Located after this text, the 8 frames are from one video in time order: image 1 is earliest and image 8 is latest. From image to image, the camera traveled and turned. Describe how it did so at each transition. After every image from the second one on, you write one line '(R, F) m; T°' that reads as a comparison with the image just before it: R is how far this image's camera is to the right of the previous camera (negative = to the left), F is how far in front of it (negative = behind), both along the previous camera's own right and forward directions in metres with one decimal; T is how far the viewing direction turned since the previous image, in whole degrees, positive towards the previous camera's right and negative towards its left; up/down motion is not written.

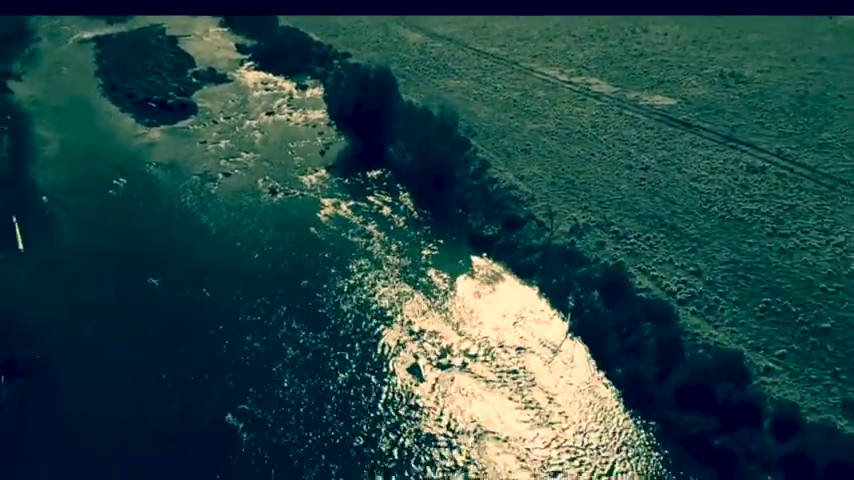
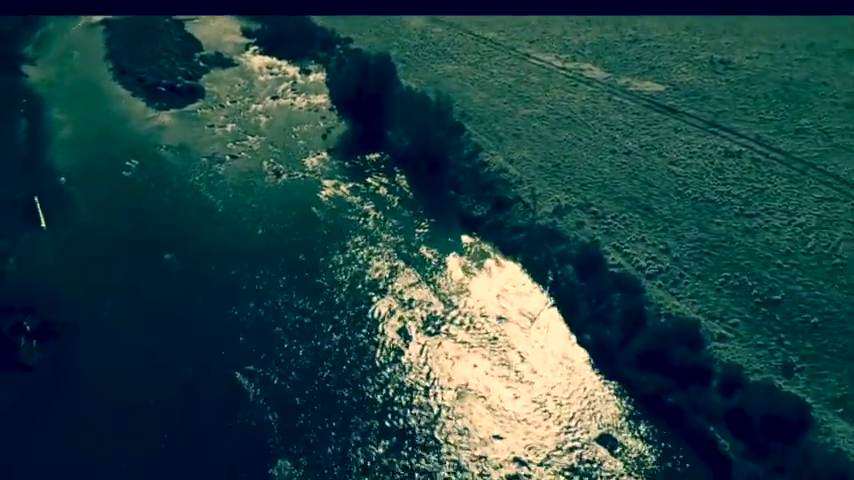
(+0.6, -2.3) m; 0°
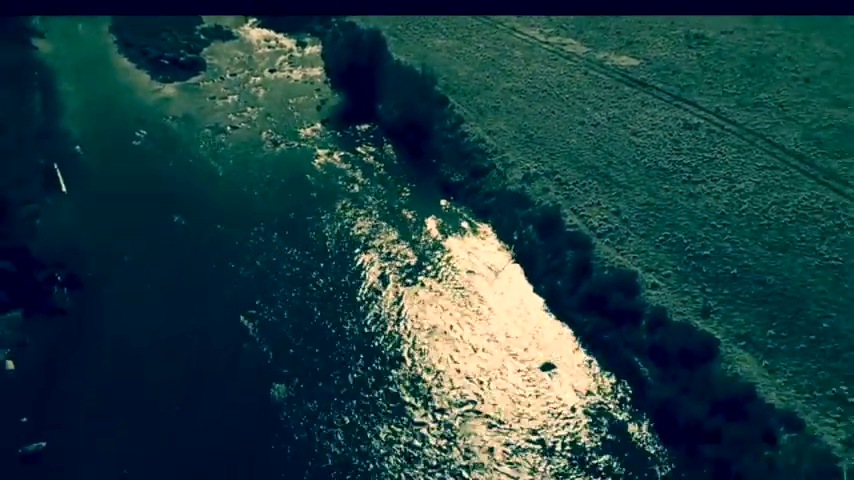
(+0.9, -3.8) m; 0°
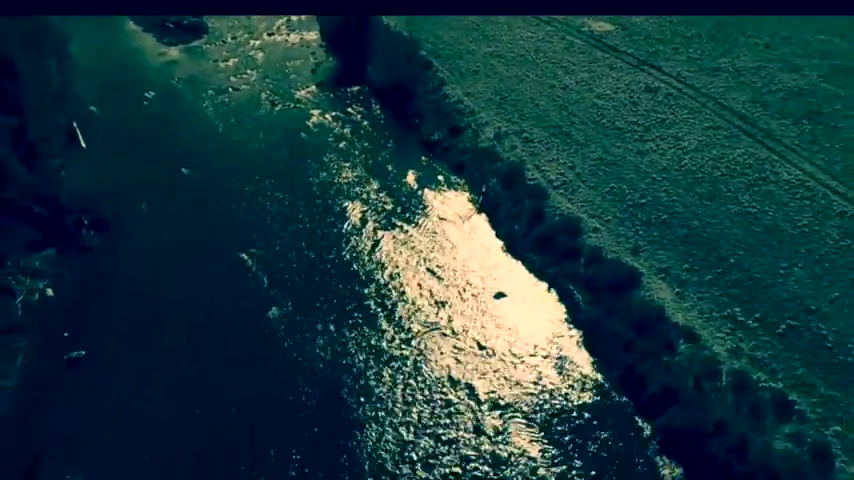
(+1.3, -4.6) m; 0°
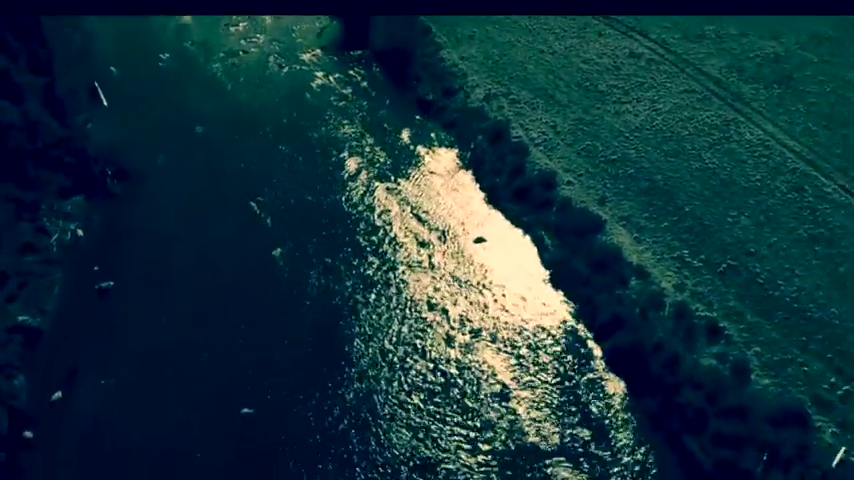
(+1.1, -3.5) m; -1°
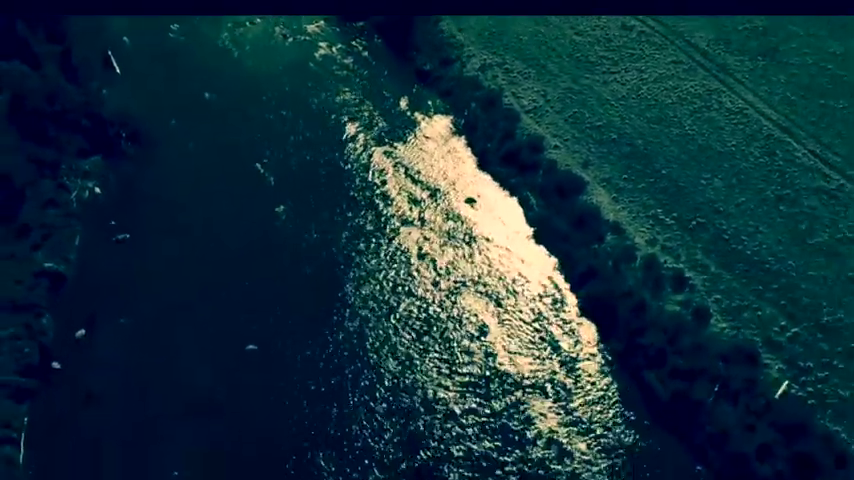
(+0.7, -2.3) m; -1°
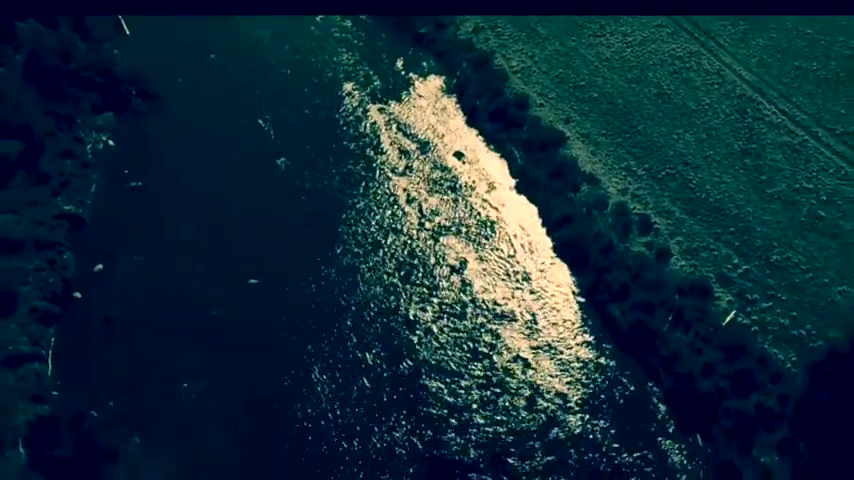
(+0.8, -2.6) m; 0°
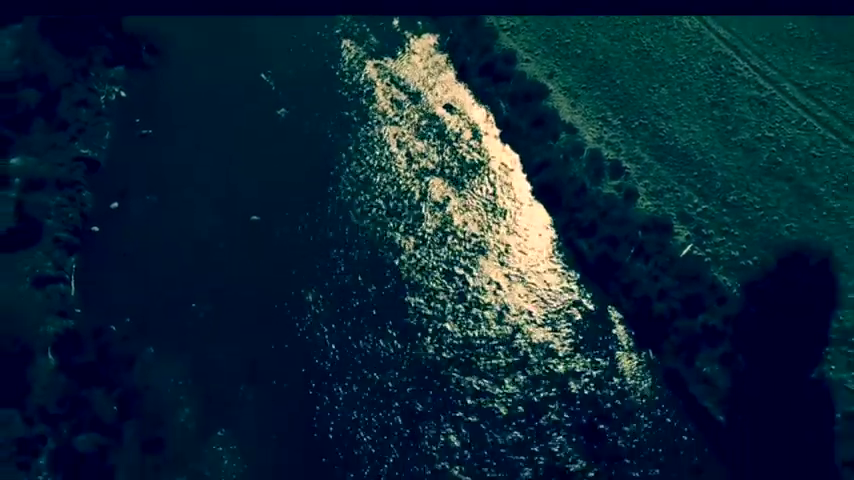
(+0.9, -2.7) m; -1°
